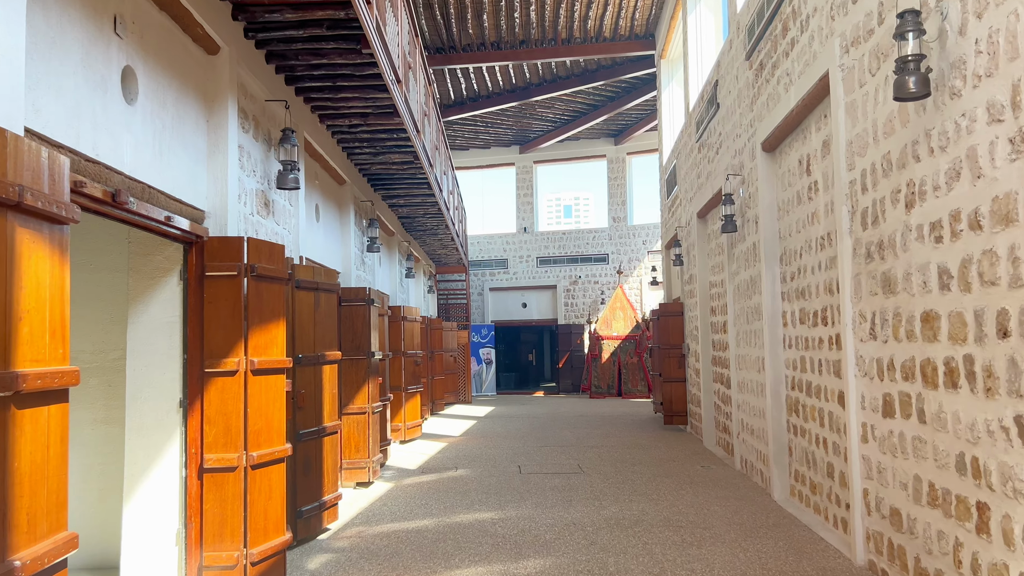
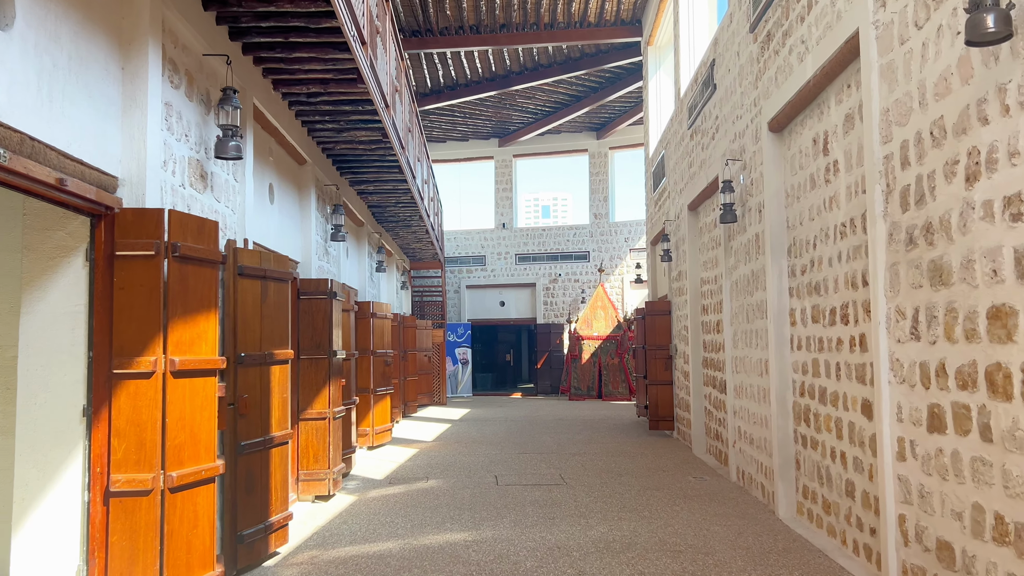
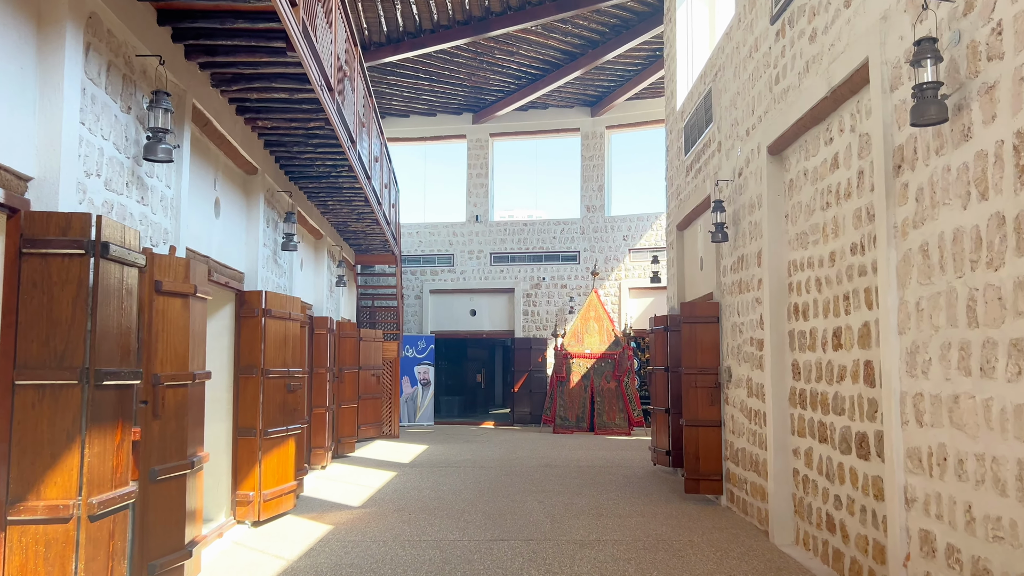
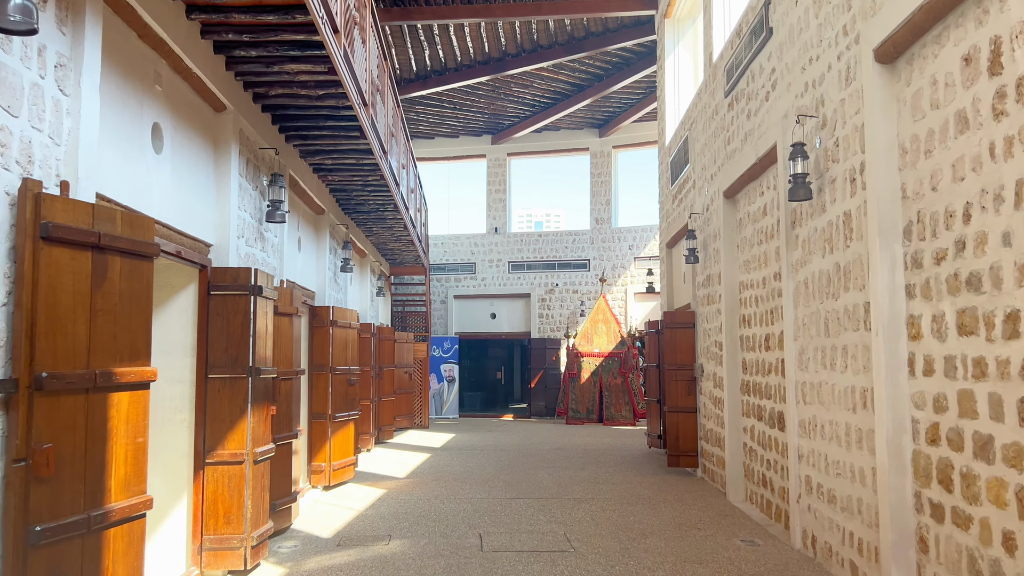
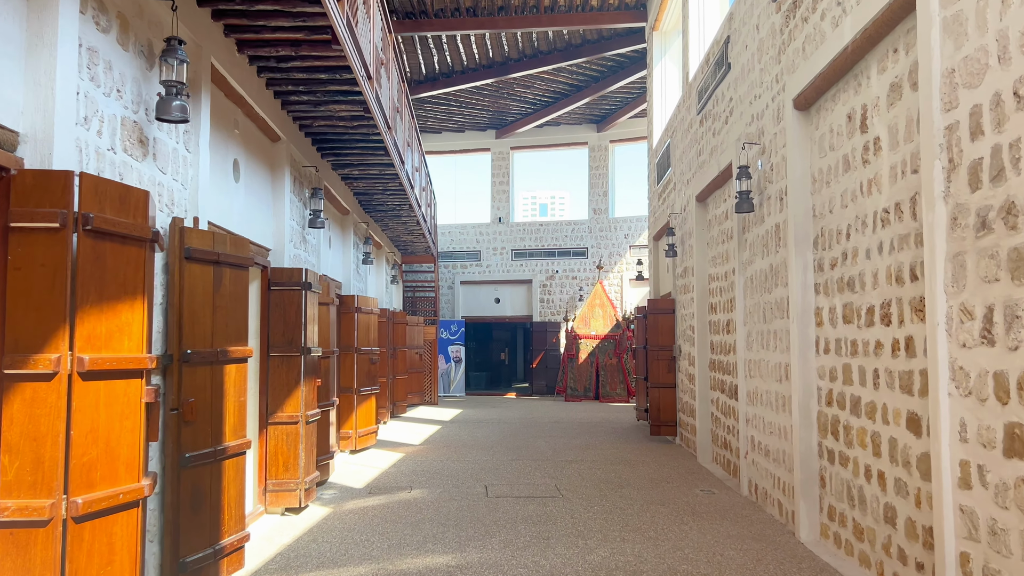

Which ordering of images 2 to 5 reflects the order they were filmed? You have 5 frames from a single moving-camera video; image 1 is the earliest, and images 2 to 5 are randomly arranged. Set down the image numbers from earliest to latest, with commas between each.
2, 5, 4, 3
